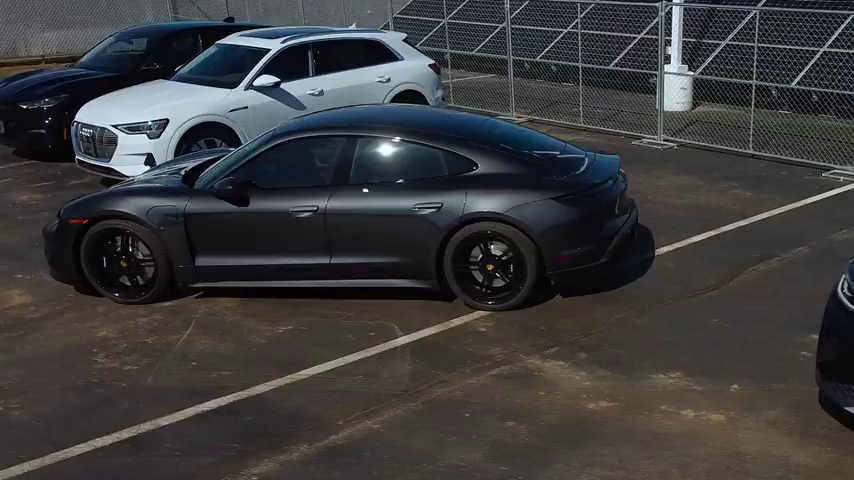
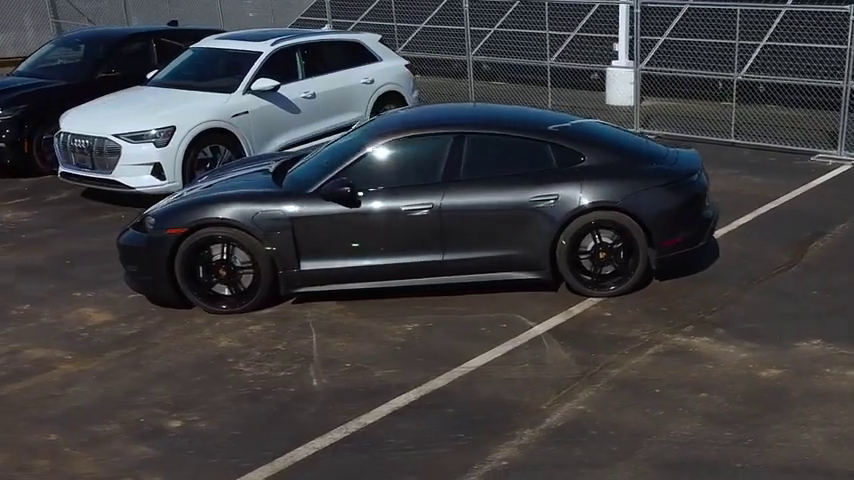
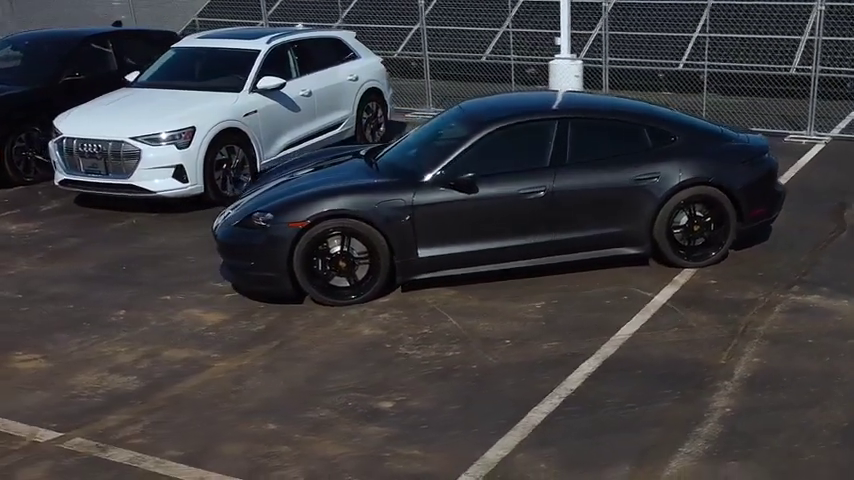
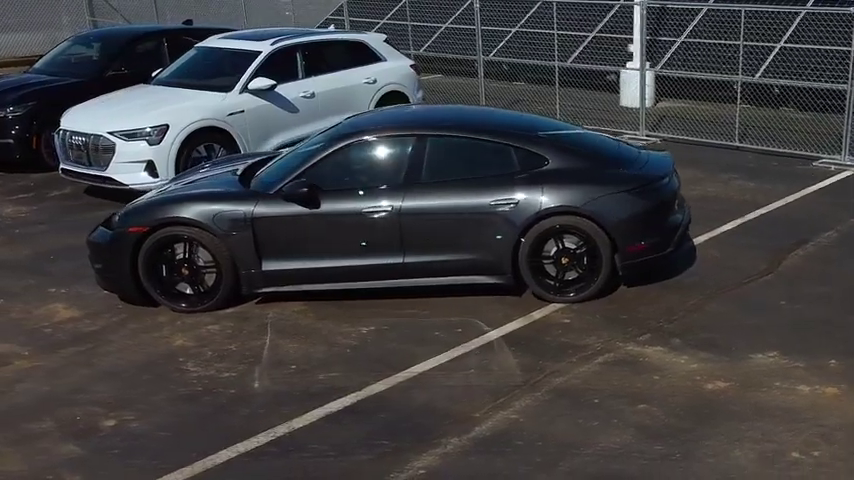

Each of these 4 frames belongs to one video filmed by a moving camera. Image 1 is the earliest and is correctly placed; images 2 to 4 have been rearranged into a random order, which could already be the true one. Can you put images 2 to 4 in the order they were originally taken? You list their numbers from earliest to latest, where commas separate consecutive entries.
4, 2, 3
